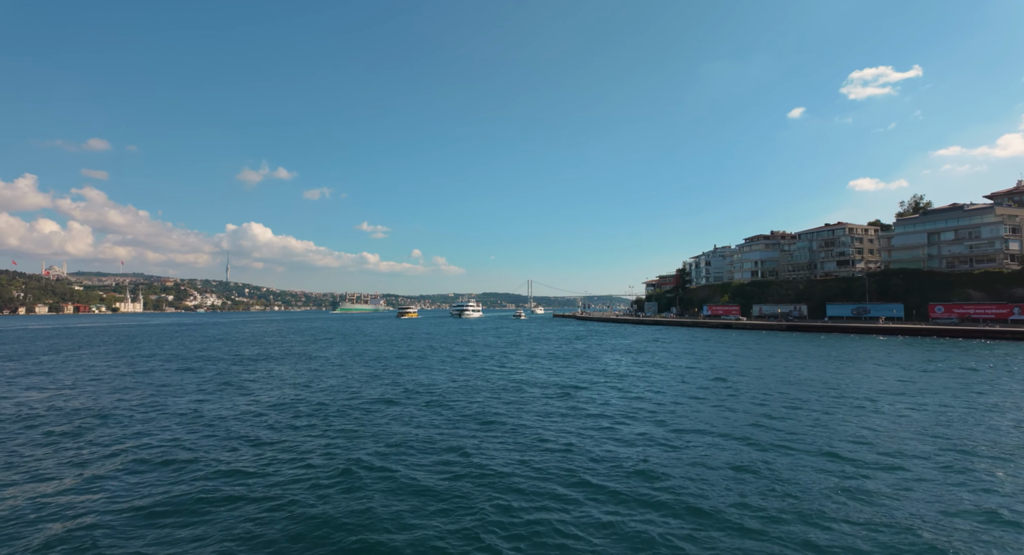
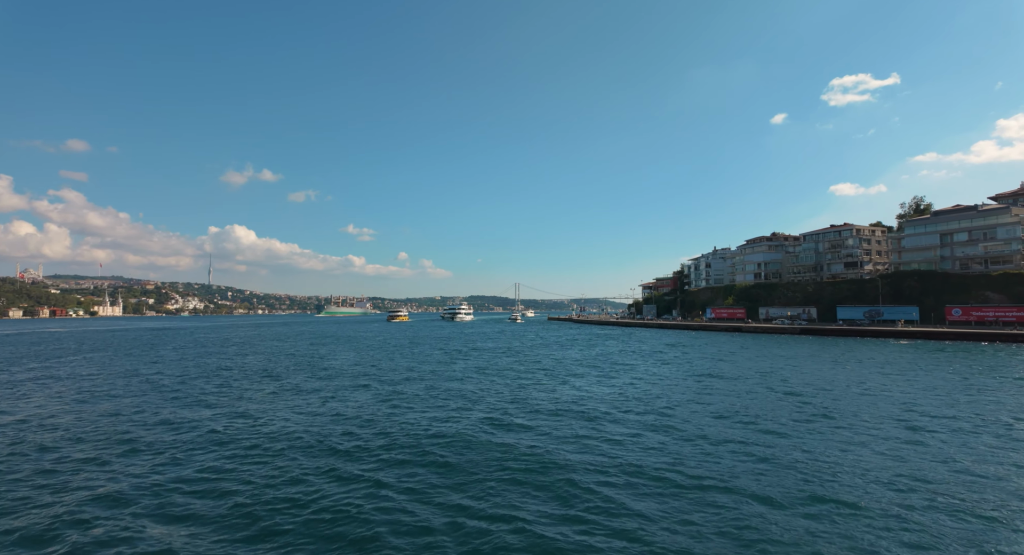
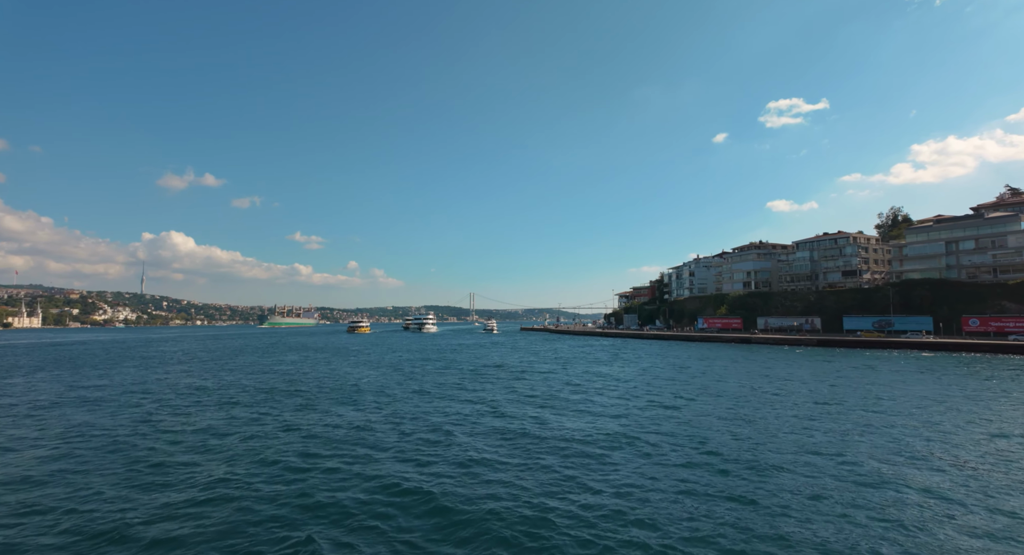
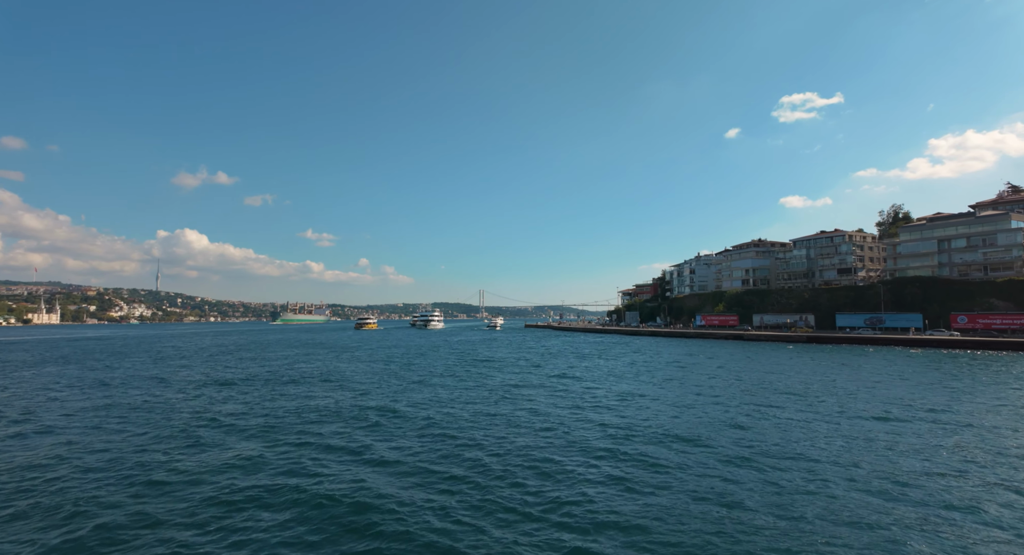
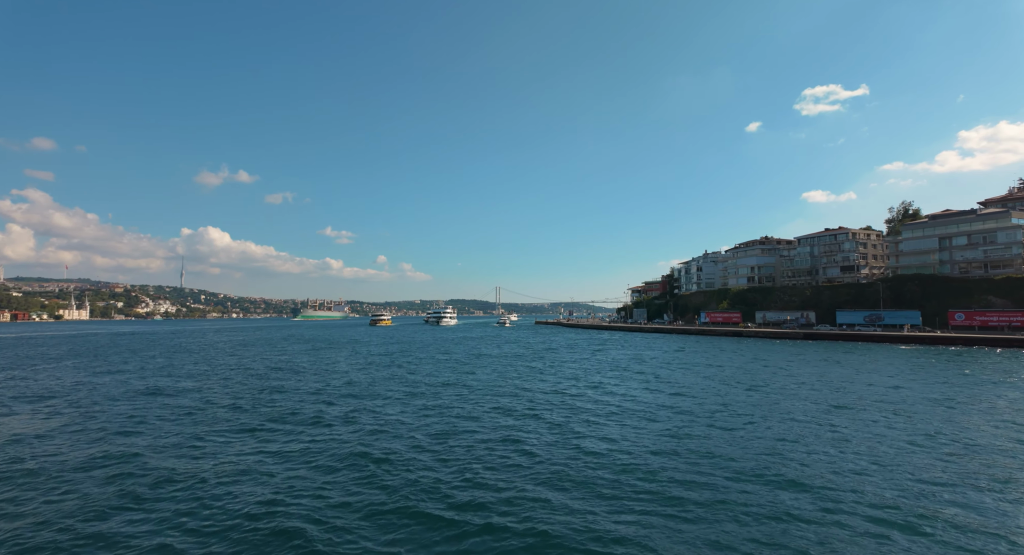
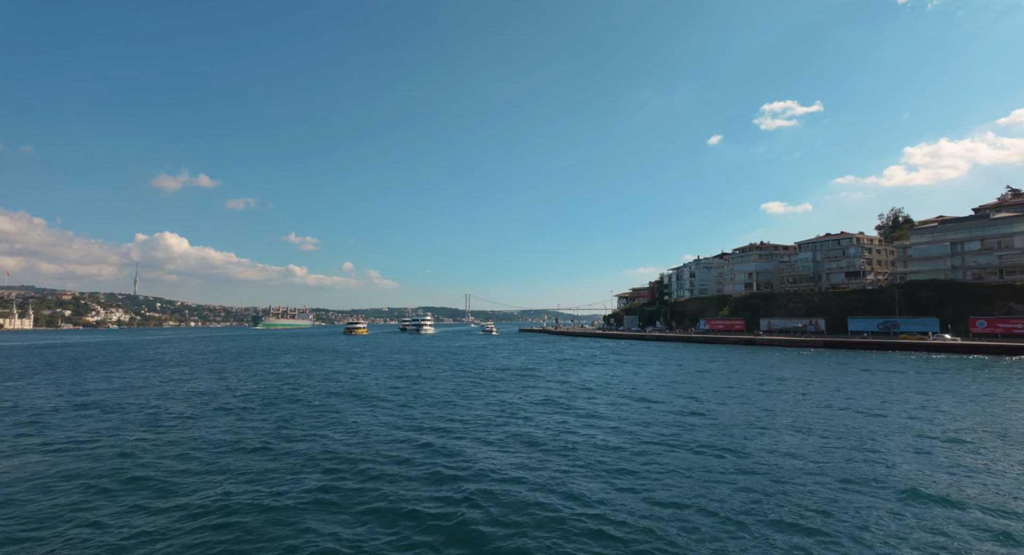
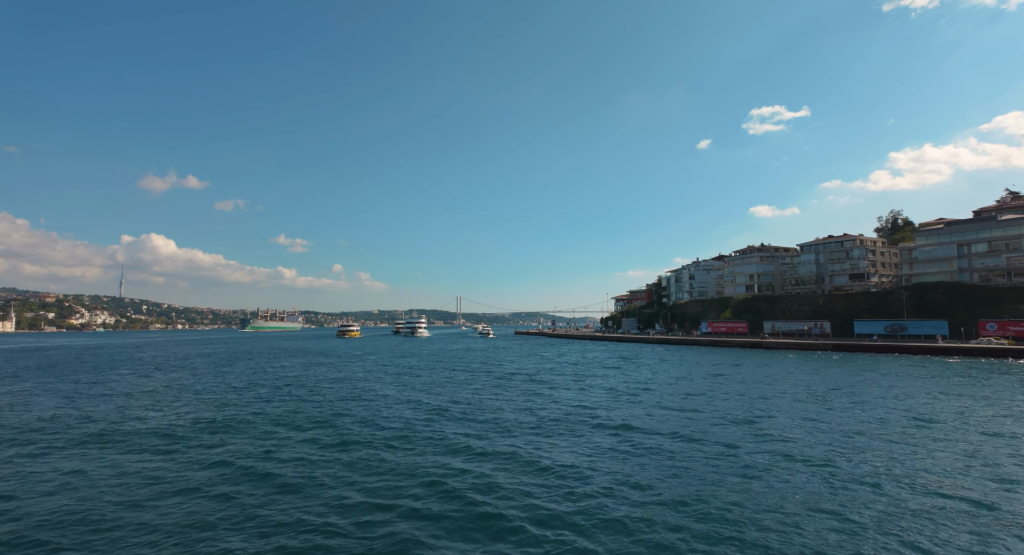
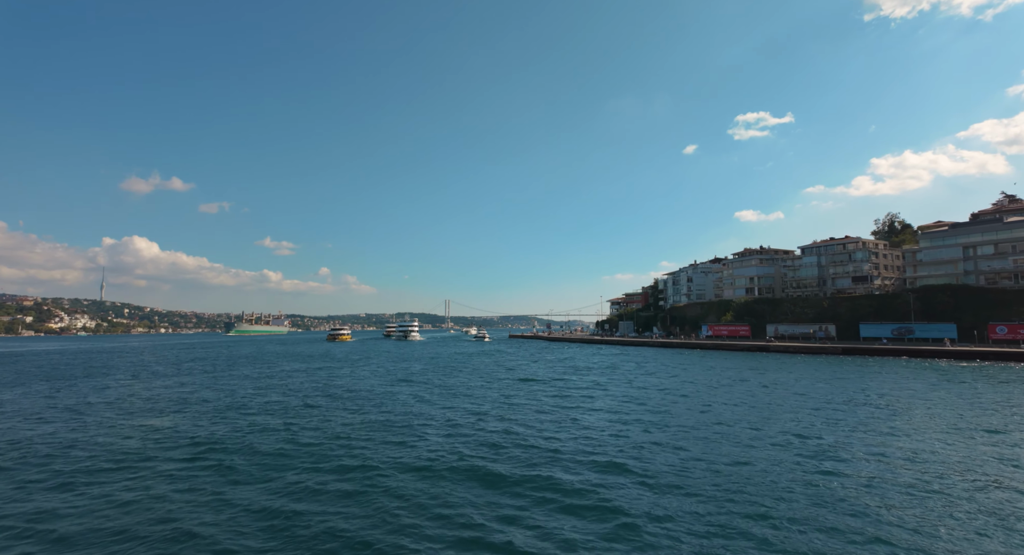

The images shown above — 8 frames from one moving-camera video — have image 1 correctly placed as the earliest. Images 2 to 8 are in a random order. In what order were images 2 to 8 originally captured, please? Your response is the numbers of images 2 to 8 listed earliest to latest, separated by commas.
2, 5, 4, 3, 6, 7, 8
